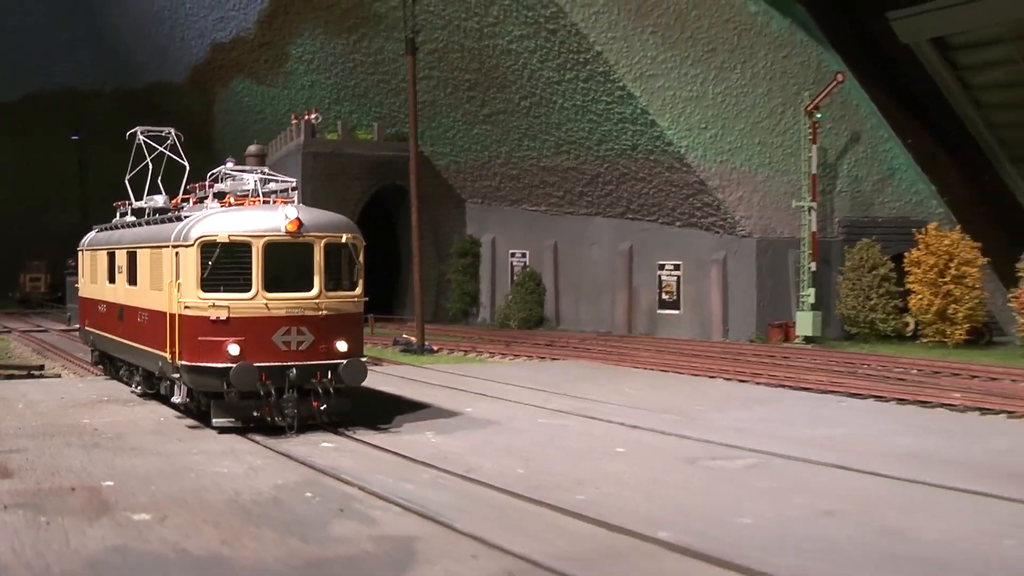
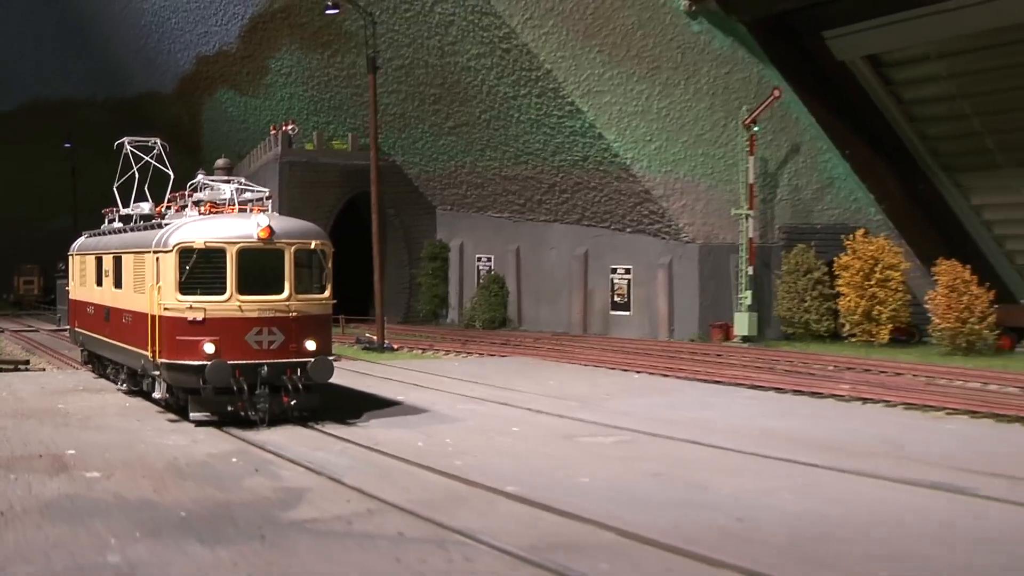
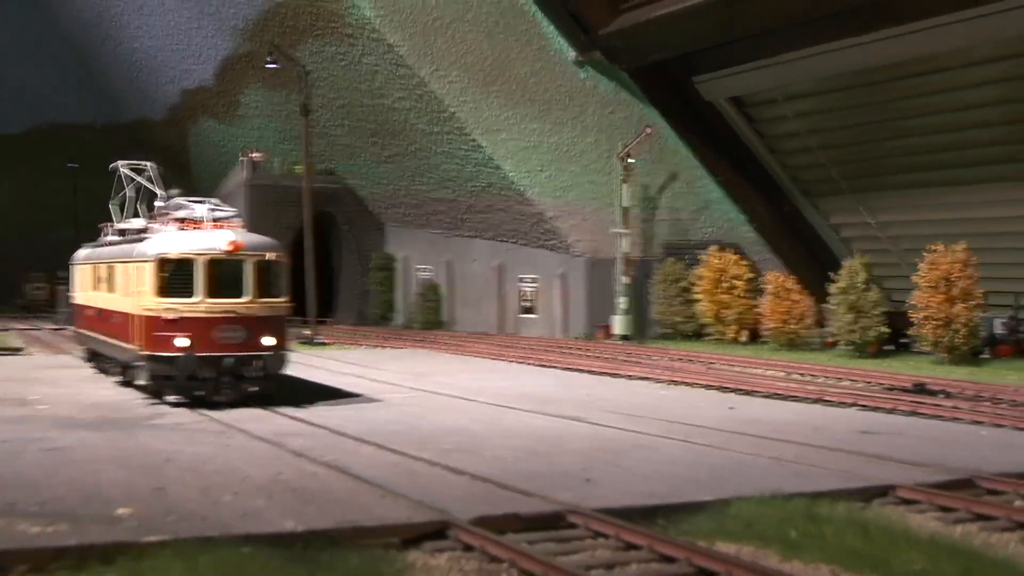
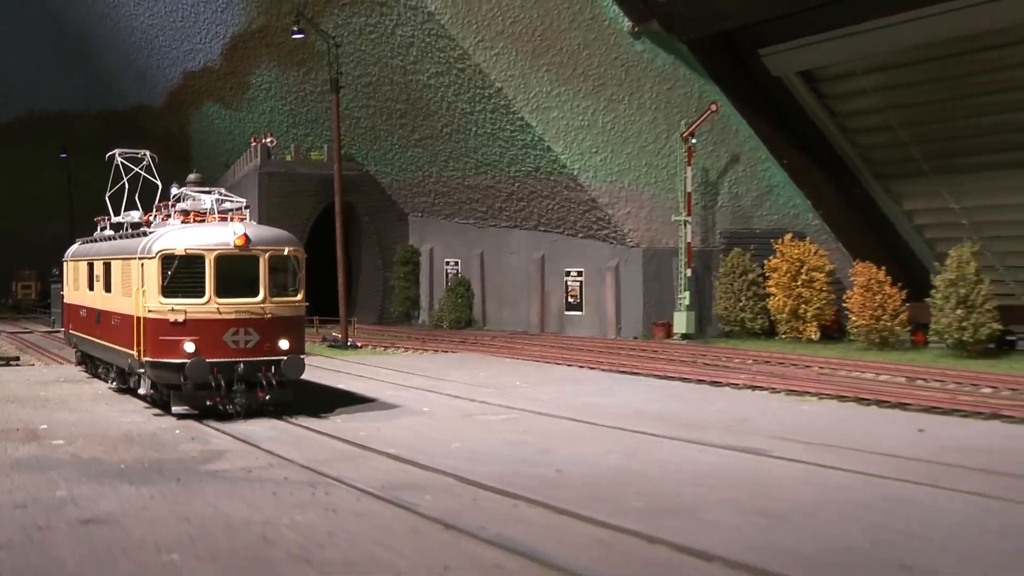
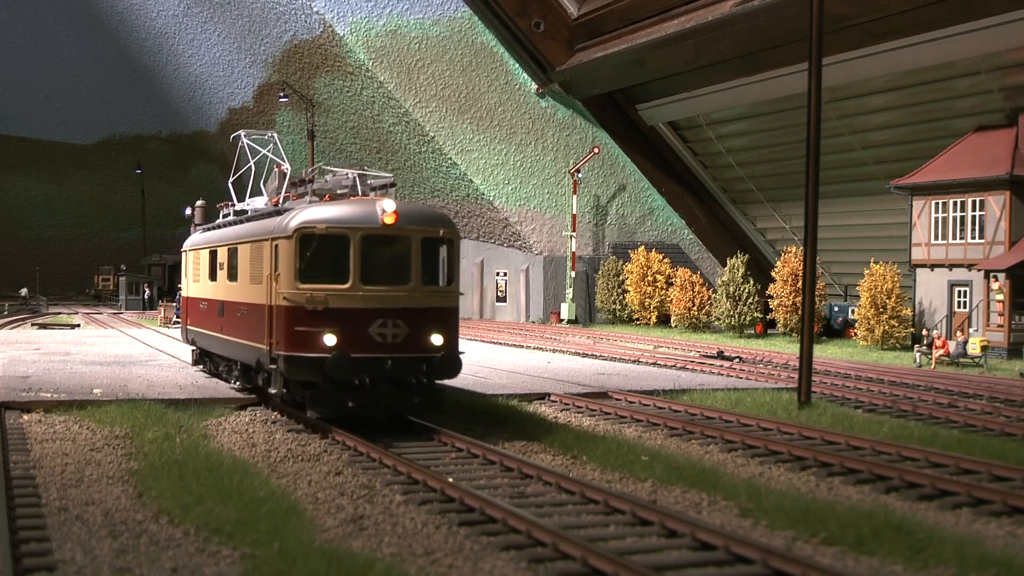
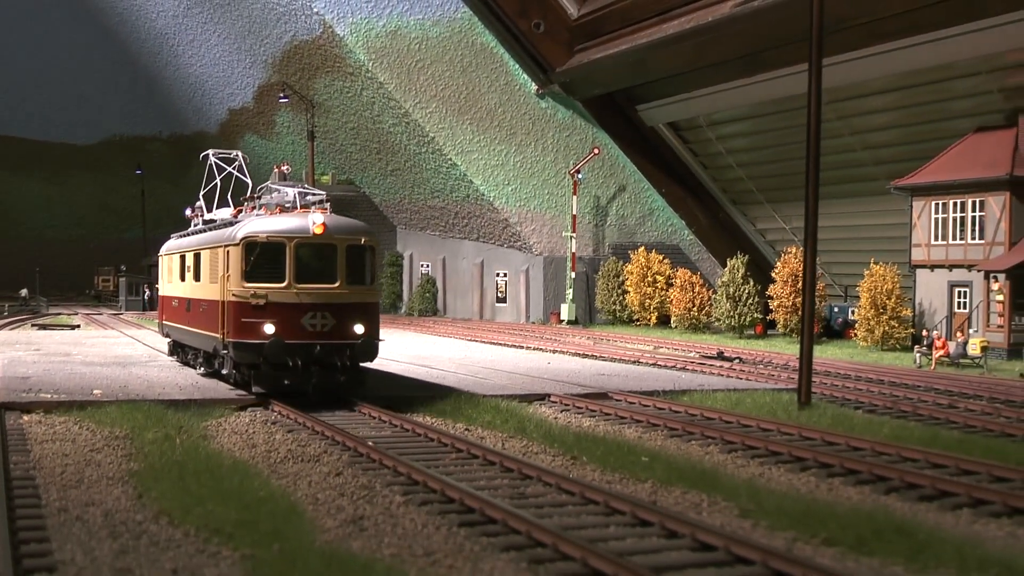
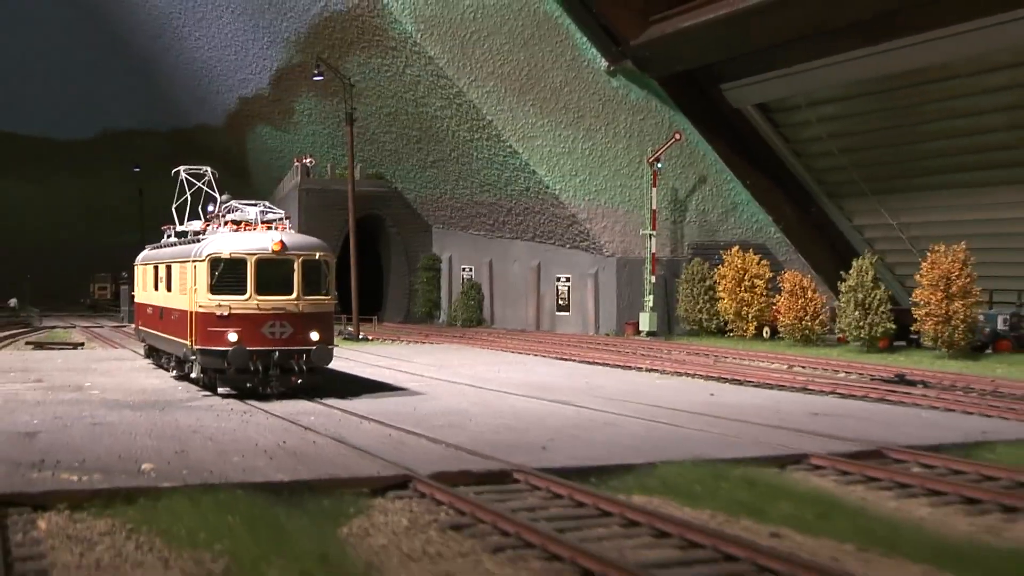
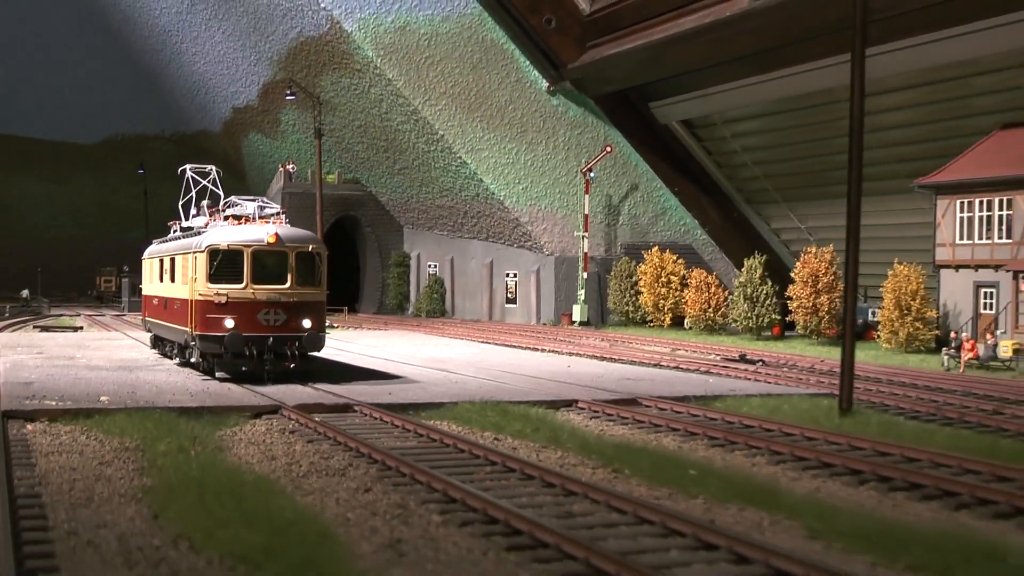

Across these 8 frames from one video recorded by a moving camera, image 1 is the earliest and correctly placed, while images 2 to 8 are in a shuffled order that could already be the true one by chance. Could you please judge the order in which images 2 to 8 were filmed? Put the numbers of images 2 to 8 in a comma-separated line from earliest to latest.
2, 4, 3, 7, 8, 6, 5
